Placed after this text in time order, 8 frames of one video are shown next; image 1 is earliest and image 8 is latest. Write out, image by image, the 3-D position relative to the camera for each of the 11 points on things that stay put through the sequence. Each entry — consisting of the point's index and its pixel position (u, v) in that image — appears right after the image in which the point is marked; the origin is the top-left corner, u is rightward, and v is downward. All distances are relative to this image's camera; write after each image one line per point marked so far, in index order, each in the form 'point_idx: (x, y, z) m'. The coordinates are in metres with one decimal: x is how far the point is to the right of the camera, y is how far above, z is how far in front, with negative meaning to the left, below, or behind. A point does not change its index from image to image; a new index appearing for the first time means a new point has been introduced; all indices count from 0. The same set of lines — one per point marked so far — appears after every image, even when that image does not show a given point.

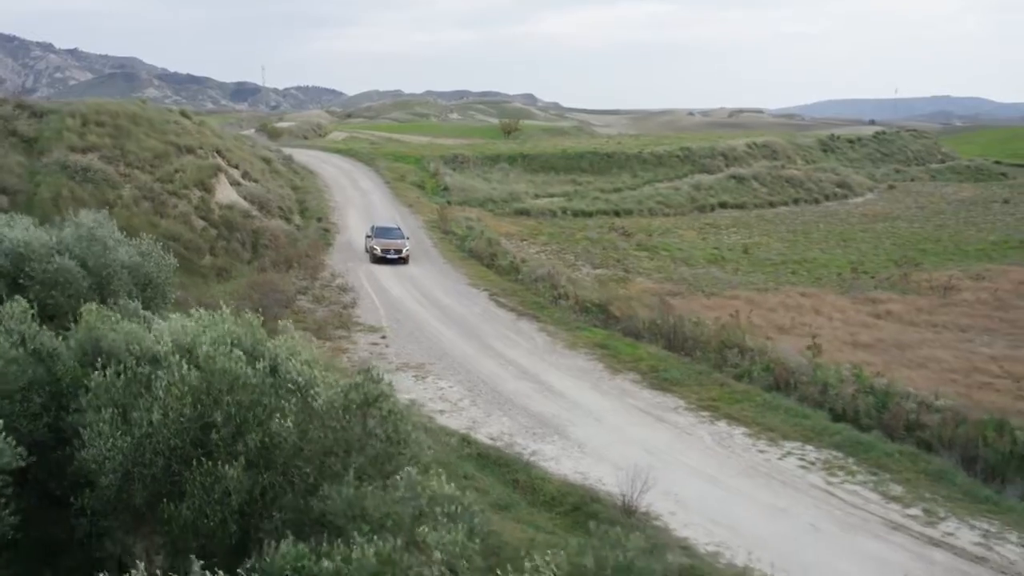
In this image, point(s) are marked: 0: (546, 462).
0: (+0.5, -2.7, +17.6) m
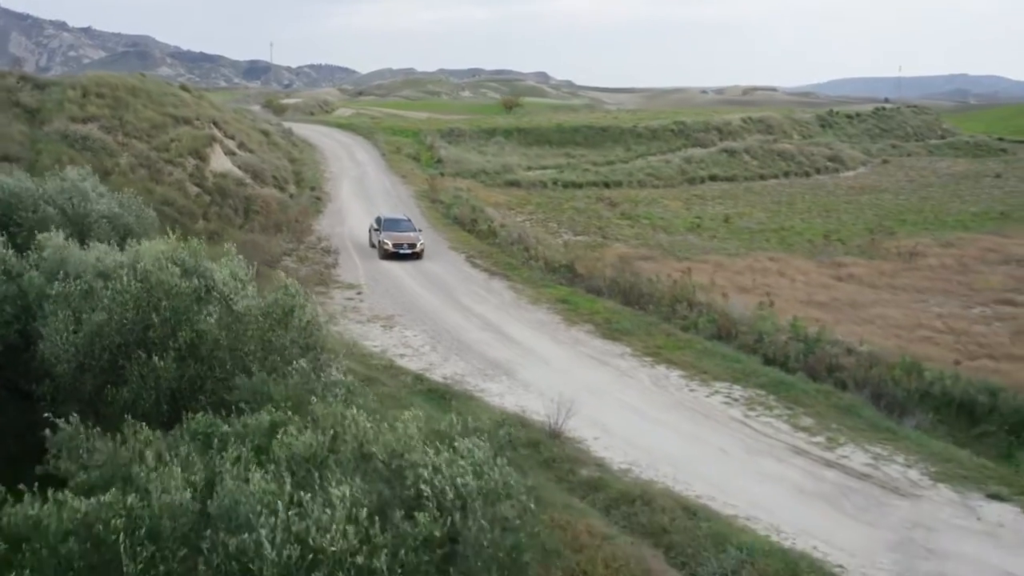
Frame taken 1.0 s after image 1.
0: (-0.4, -1.9, +19.3) m
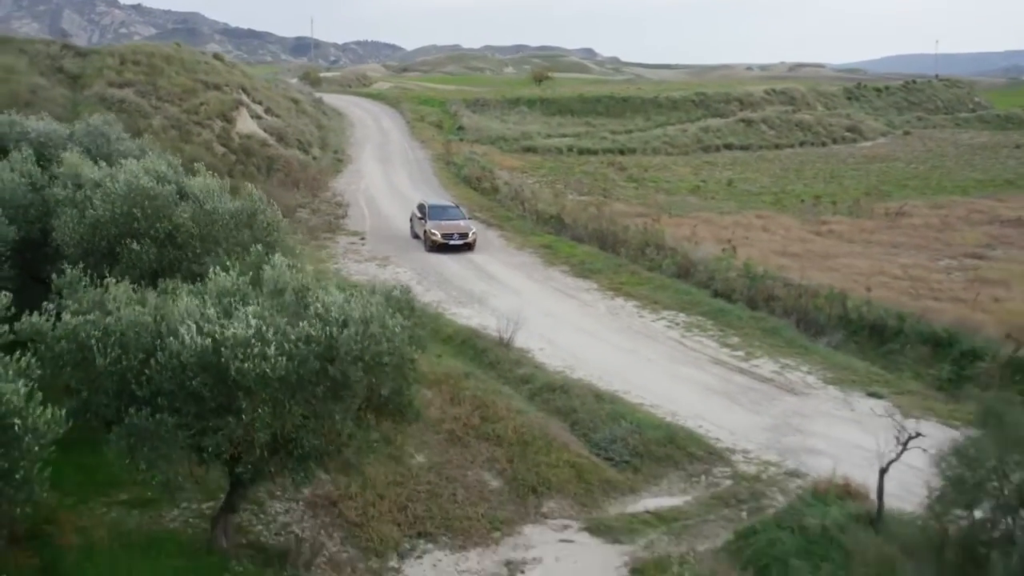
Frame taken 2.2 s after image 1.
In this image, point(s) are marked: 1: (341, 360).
0: (-1.1, -0.6, +22.0) m
1: (-1.5, -0.7, +10.0) m
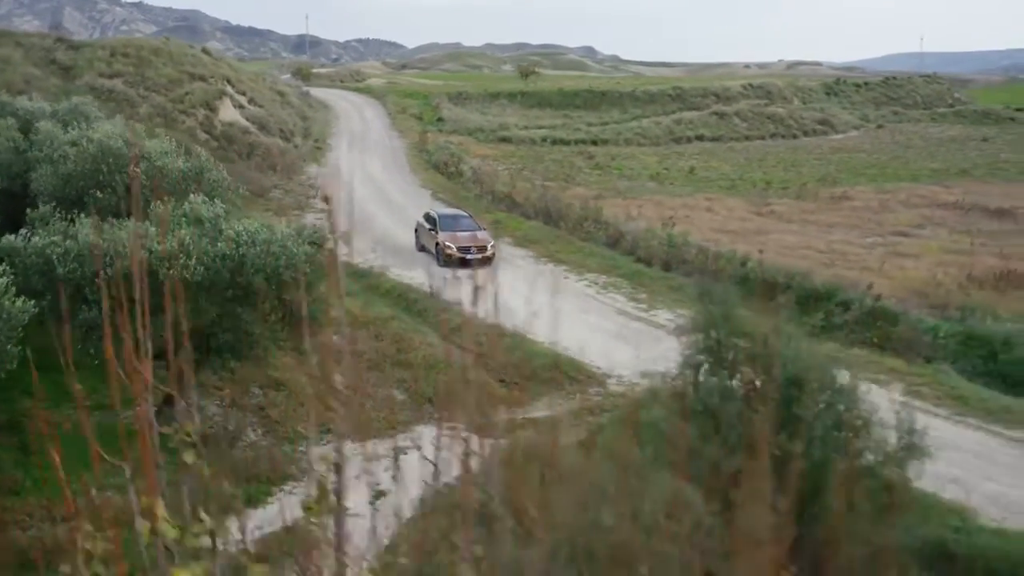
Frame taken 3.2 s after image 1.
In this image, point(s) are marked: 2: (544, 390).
0: (-2.5, +0.3, +24.7) m
1: (-3.0, +0.1, +12.7) m
2: (+0.5, -1.6, +17.3) m
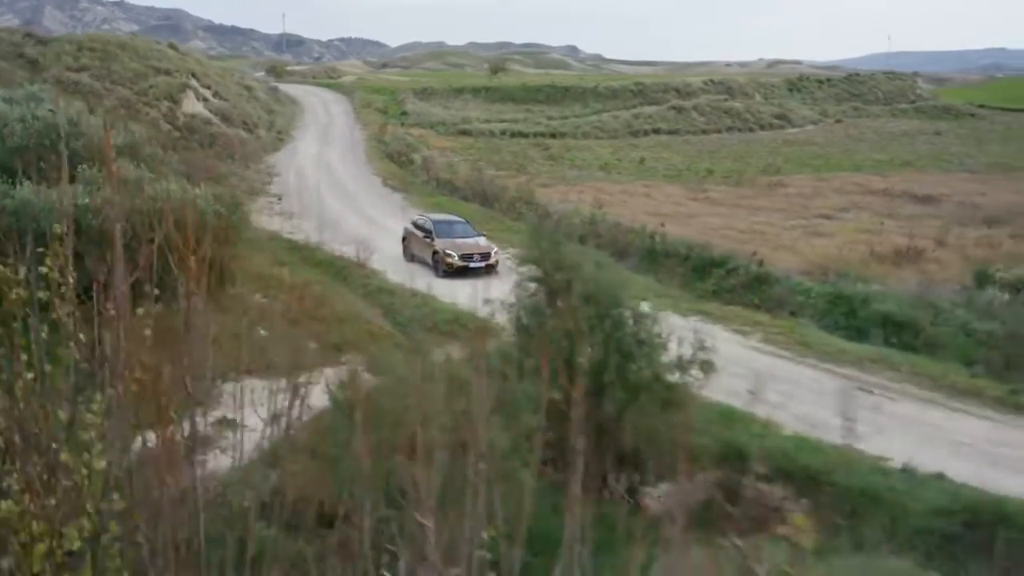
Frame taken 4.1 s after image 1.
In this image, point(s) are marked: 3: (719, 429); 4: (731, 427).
0: (-4.4, +0.9, +26.8) m
1: (-4.6, +0.8, +14.7) m
2: (-1.2, -0.9, +19.4) m
3: (+2.5, -1.7, +13.7) m
4: (+2.7, -1.7, +13.9) m
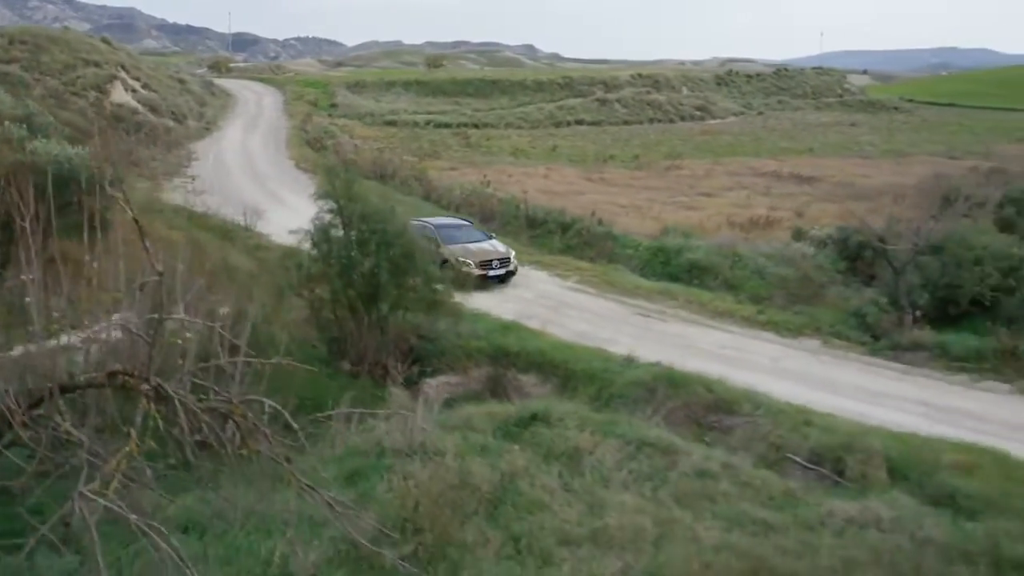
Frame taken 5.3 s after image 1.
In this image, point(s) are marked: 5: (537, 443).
0: (-7.7, +1.9, +29.7) m
1: (-7.5, +1.8, +17.6) m
2: (-4.2, +0.1, +22.3) m
3: (-0.3, -0.7, +16.8) m
4: (-0.1, -0.7, +17.0) m
5: (+0.2, -1.6, +11.1) m
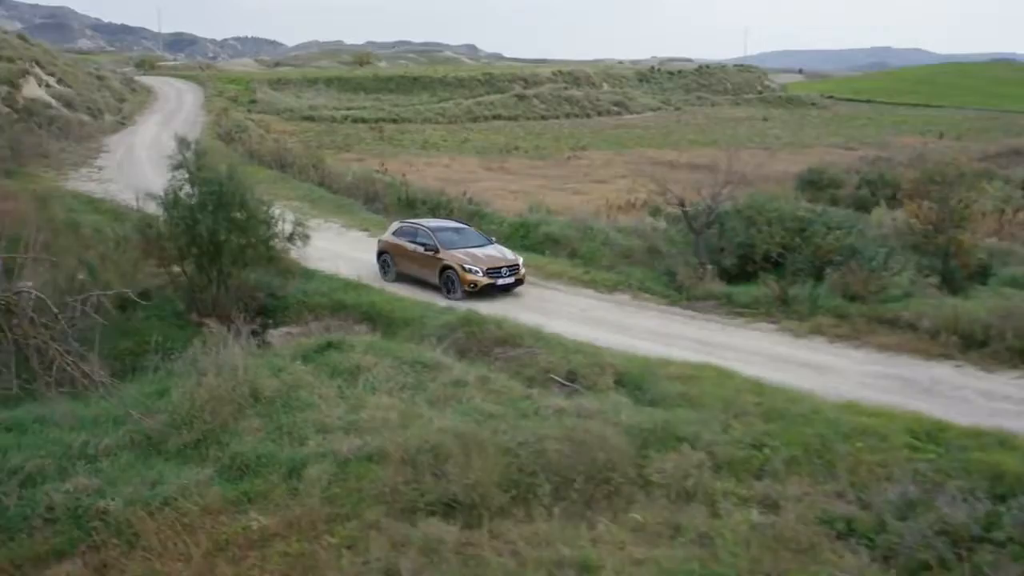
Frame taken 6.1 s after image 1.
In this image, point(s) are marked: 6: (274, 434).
0: (-11.0, +2.5, +31.2) m
1: (-10.3, +2.3, +19.2) m
2: (-7.2, +0.7, +24.1) m
3: (-3.0, 0.0, +18.7) m
4: (-2.8, 0.0, +18.9) m
5: (-2.2, -0.9, +13.0) m
6: (-2.3, -1.4, +10.9) m
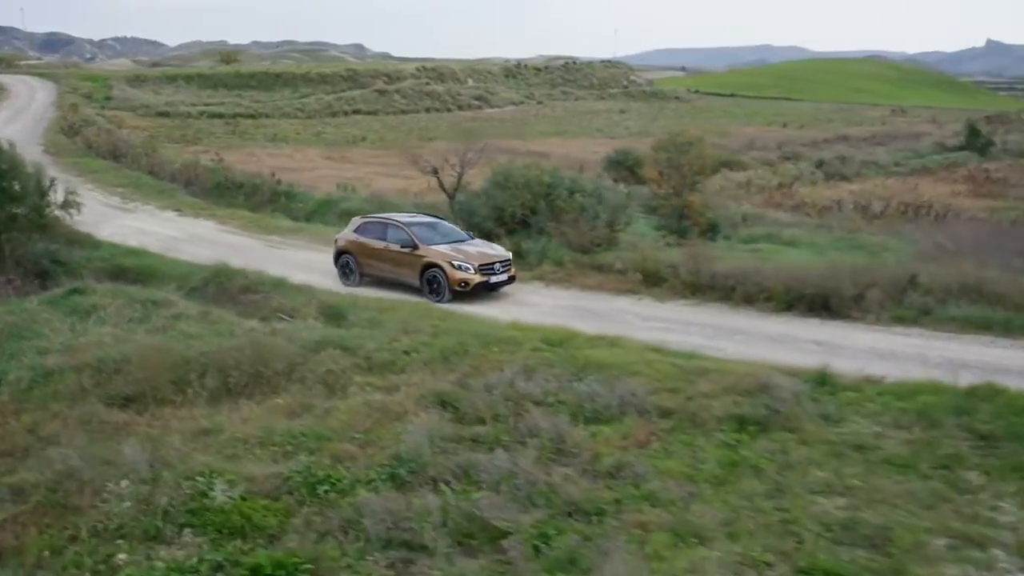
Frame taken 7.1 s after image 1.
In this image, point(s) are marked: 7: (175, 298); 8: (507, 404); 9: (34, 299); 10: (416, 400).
0: (-16.5, +2.9, +32.1) m
1: (-14.7, +2.8, +20.2) m
2: (-12.1, +1.2, +25.4) m
3: (-7.3, +0.6, +20.4) m
4: (-7.2, +0.6, +20.6) m
5: (-6.0, -0.2, +14.8) m
6: (-5.9, -0.8, +12.7) m
7: (-4.6, -0.2, +15.2) m
8: (0.0, -1.1, +10.8) m
9: (-6.7, -0.1, +15.4) m
10: (-1.0, -1.1, +11.1) m
